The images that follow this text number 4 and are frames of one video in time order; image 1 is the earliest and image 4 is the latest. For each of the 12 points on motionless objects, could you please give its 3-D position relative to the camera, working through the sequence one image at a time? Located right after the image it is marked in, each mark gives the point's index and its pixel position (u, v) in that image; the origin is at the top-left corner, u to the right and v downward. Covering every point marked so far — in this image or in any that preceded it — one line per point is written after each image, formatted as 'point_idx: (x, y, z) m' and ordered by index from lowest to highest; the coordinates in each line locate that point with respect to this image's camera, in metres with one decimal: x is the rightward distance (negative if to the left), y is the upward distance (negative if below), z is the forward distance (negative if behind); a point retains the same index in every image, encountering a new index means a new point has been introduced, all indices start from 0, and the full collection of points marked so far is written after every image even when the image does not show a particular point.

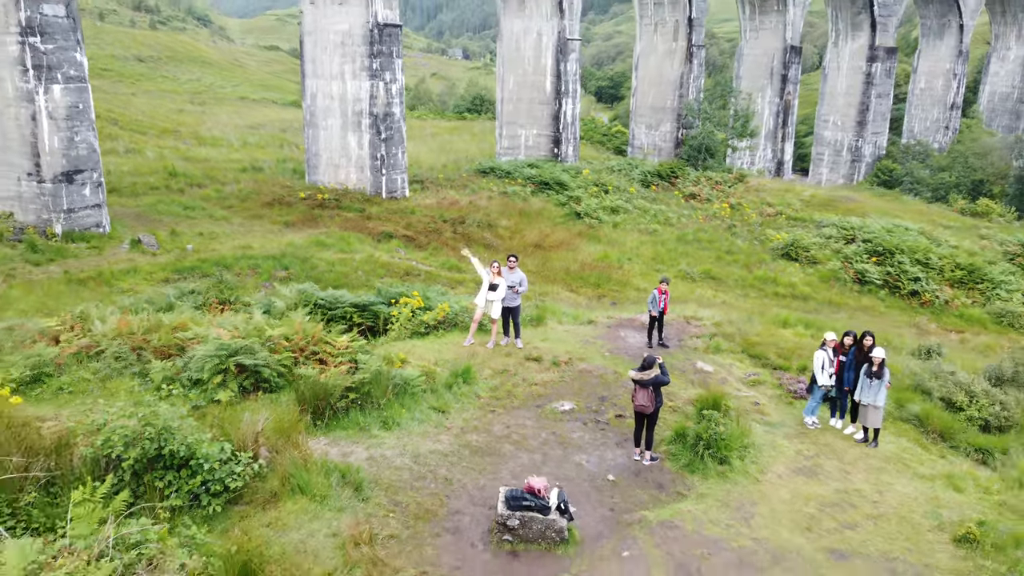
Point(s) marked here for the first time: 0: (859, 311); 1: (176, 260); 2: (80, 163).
0: (+5.3, -0.3, +12.8) m
1: (-4.5, +0.4, +10.8) m
2: (-5.9, +1.7, +11.5) m
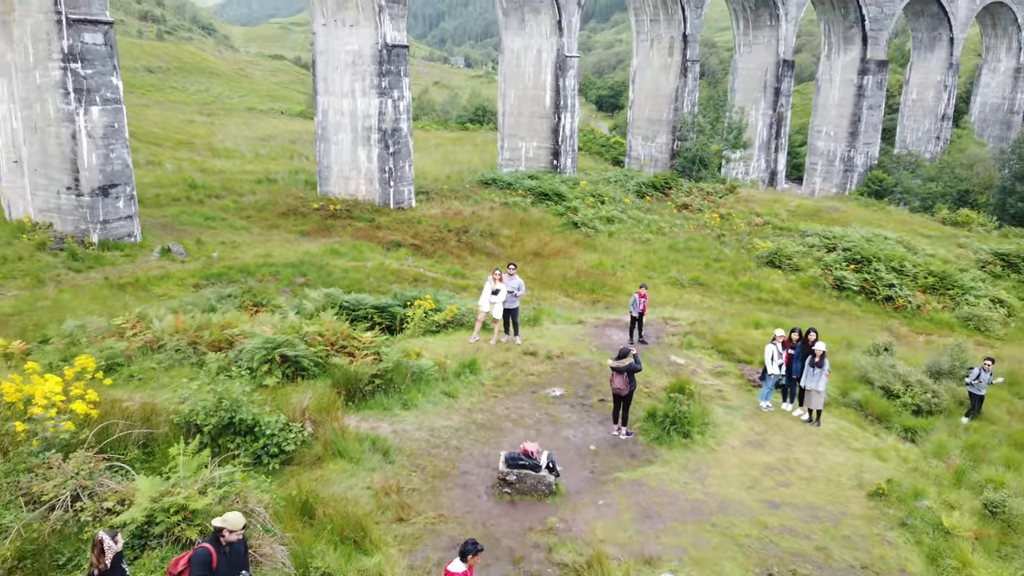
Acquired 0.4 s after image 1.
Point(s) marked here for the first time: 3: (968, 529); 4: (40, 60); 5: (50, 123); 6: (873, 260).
0: (+5.4, -0.4, +13.7) m
1: (-4.5, +0.3, +11.8) m
2: (-5.9, +1.6, +12.5) m
3: (+2.5, -1.3, +4.5) m
4: (-6.8, +3.3, +11.9) m
5: (-6.7, +2.4, +12.1) m
6: (+6.8, +0.5, +15.7) m
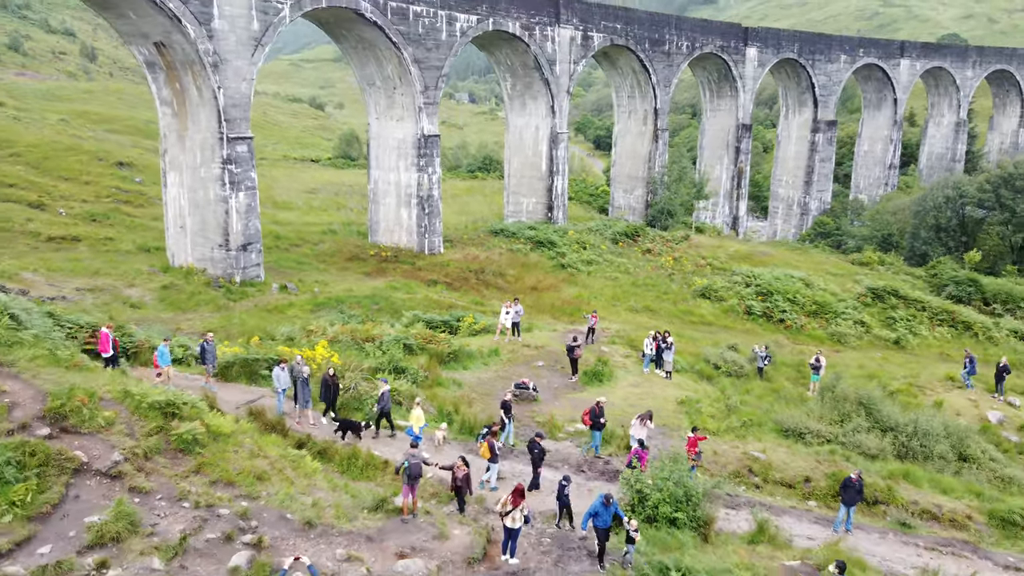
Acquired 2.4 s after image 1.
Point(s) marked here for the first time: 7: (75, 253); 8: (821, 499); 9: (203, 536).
0: (+5.5, -1.0, +19.7) m
1: (-4.4, -0.2, +17.9) m
2: (-5.8, +1.1, +18.6) m
3: (+2.5, -1.6, +10.5) m
4: (-6.7, +2.8, +18.1) m
5: (-6.6, +1.9, +18.3) m
6: (+6.9, -0.1, +21.8) m
7: (-10.1, +0.8, +19.1) m
8: (+3.2, -2.2, +8.6) m
9: (-2.1, -1.6, +5.5) m
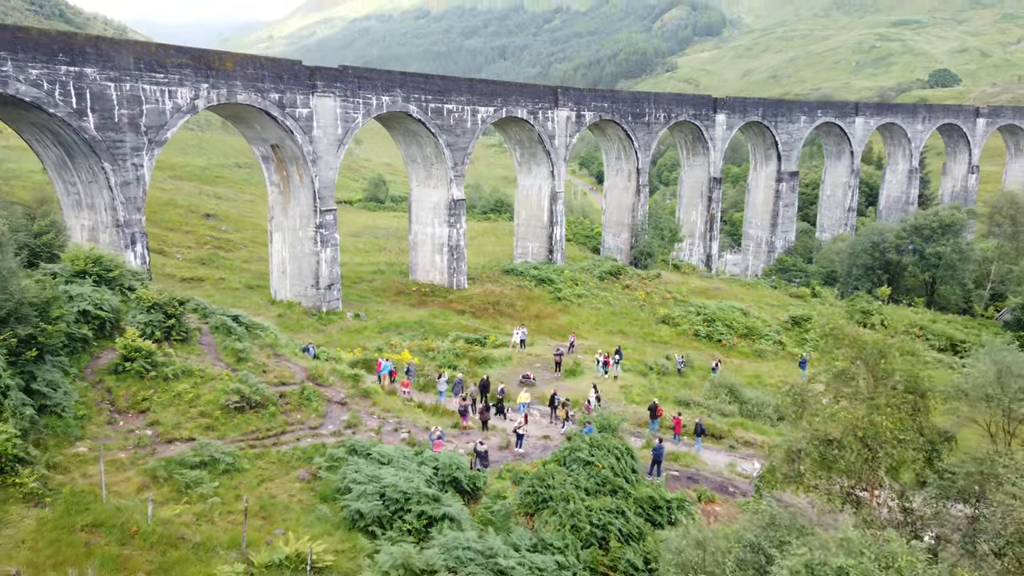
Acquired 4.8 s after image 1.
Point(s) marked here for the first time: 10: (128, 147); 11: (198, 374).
0: (+5.7, -2.0, +26.9) m
1: (-4.1, -1.1, +25.2) m
2: (-5.6, +0.2, +26.0) m
3: (+2.7, -2.3, +17.8) m
4: (-6.4, +1.9, +25.6) m
5: (-6.4, +1.0, +25.7) m
6: (+7.2, -1.1, +29.0) m
7: (-9.8, -0.1, +26.6) m
8: (+3.4, -2.8, +15.8) m
9: (-2.0, -2.1, +12.8) m
10: (-9.0, +3.3, +19.4) m
11: (-4.4, -1.2, +11.9) m
